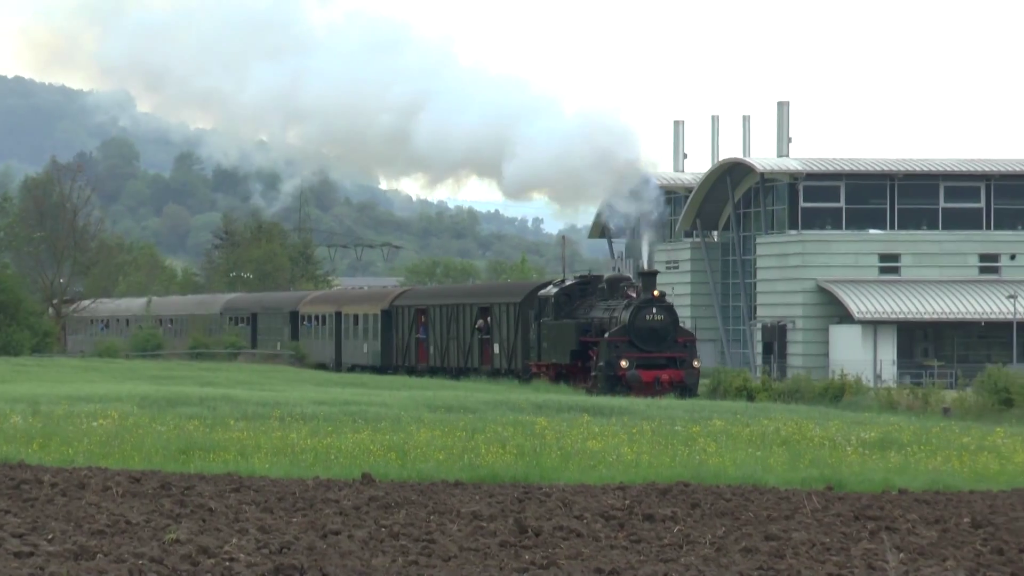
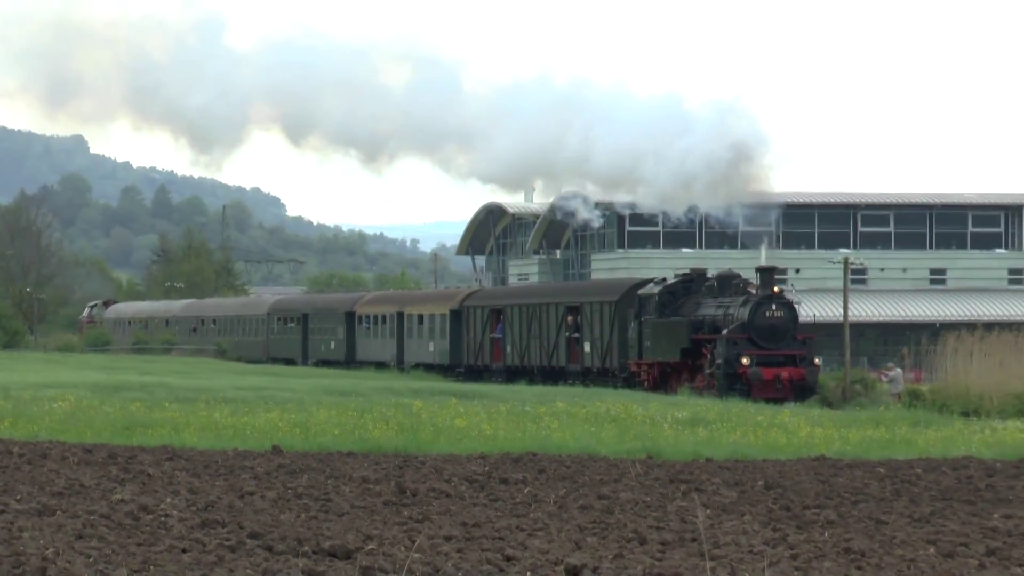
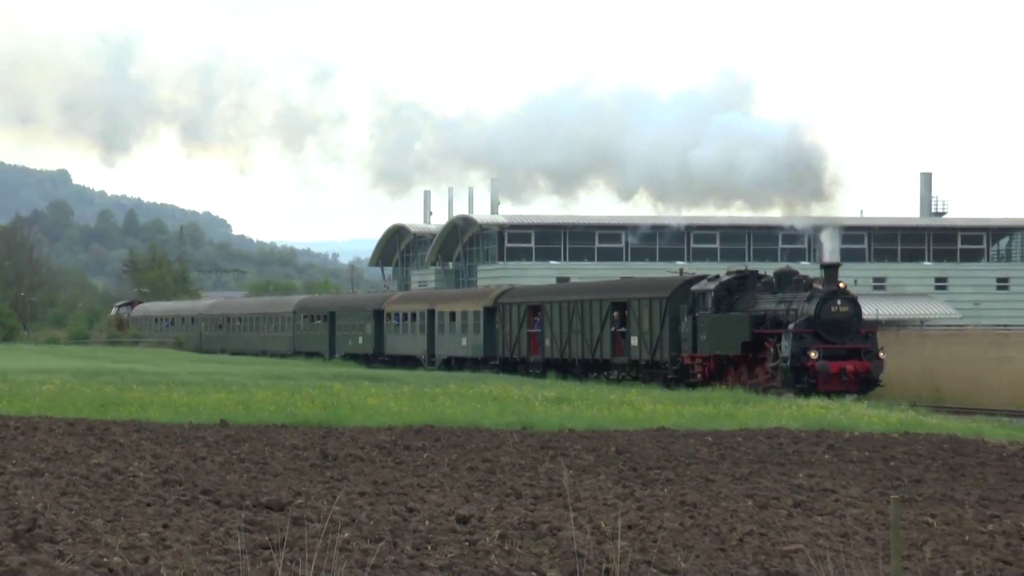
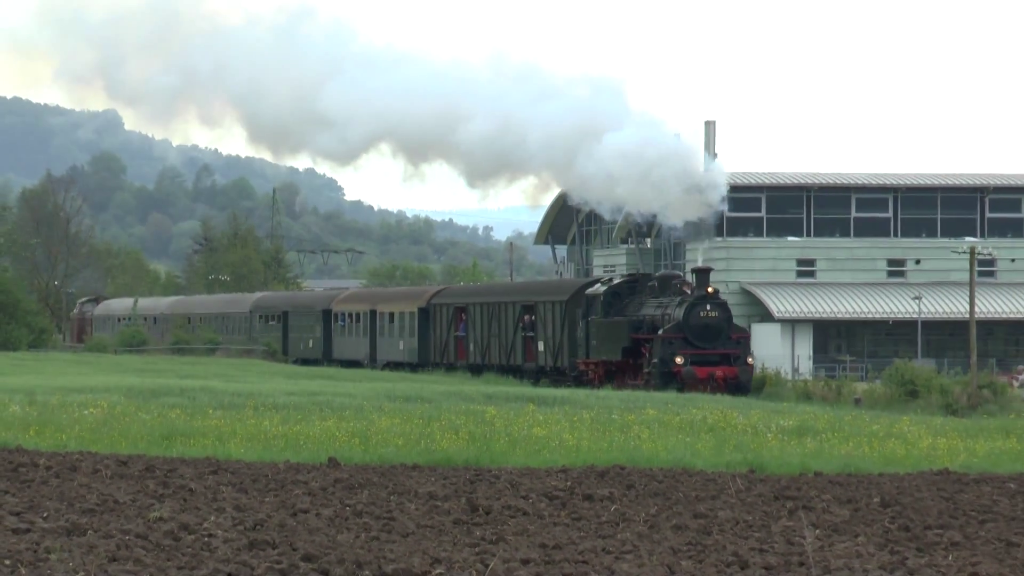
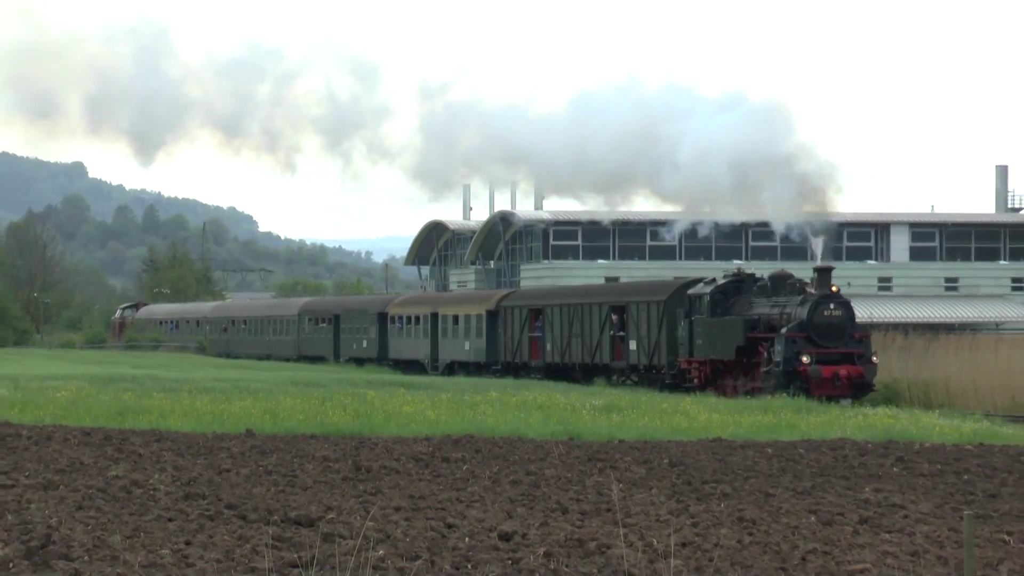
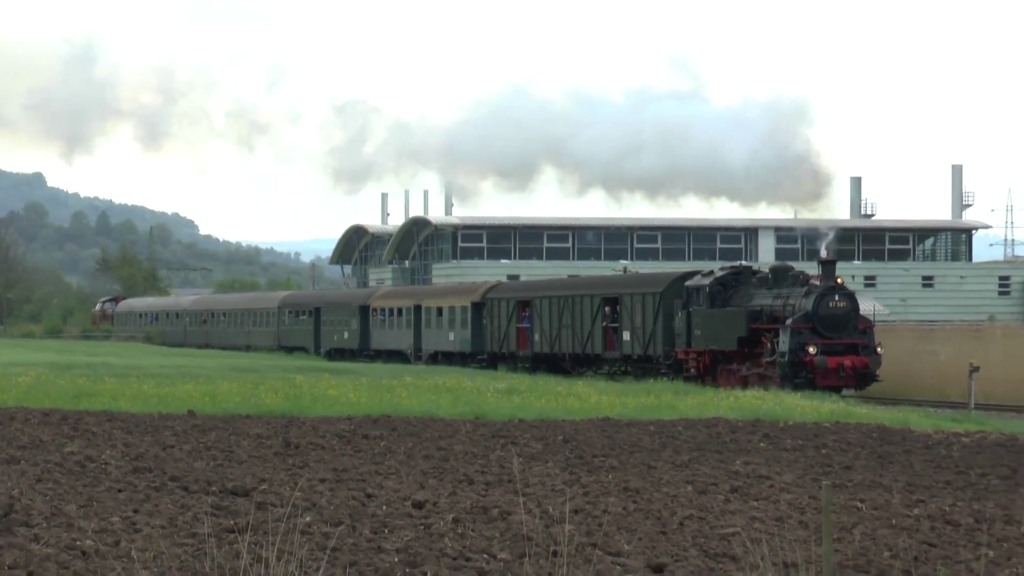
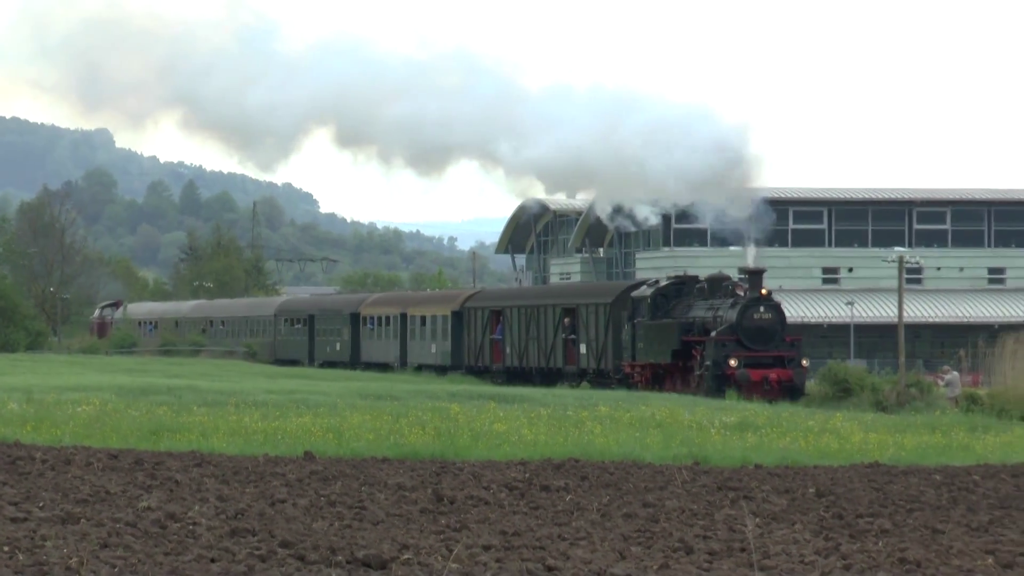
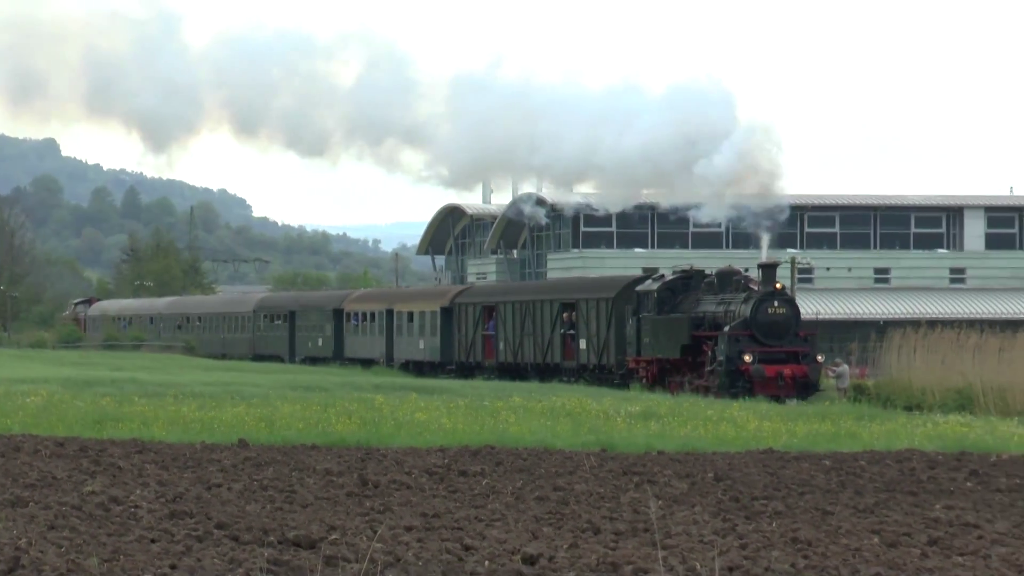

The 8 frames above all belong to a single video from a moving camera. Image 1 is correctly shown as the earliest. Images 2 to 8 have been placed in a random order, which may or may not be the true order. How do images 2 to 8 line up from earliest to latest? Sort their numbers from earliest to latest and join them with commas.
4, 7, 2, 8, 5, 3, 6
